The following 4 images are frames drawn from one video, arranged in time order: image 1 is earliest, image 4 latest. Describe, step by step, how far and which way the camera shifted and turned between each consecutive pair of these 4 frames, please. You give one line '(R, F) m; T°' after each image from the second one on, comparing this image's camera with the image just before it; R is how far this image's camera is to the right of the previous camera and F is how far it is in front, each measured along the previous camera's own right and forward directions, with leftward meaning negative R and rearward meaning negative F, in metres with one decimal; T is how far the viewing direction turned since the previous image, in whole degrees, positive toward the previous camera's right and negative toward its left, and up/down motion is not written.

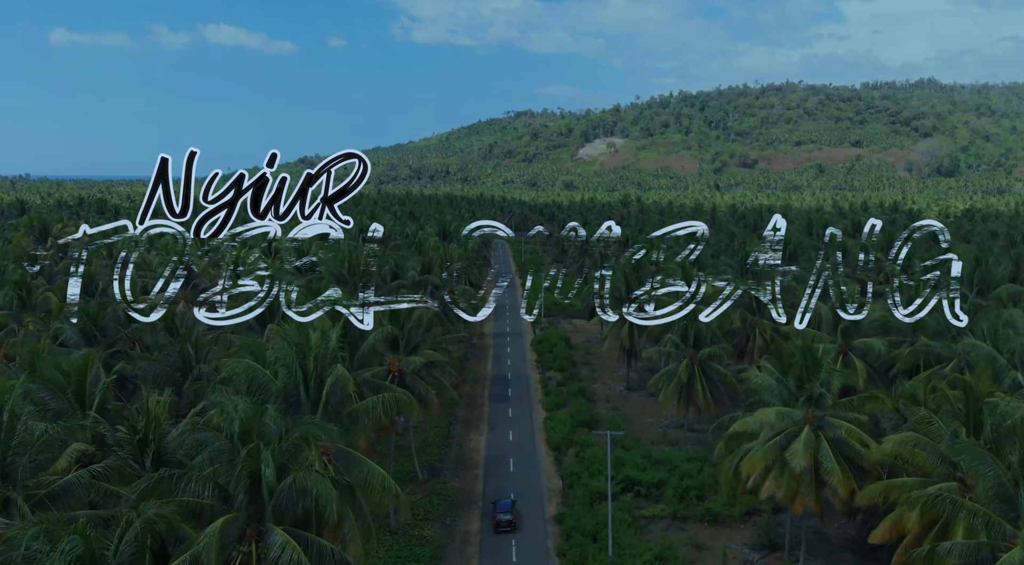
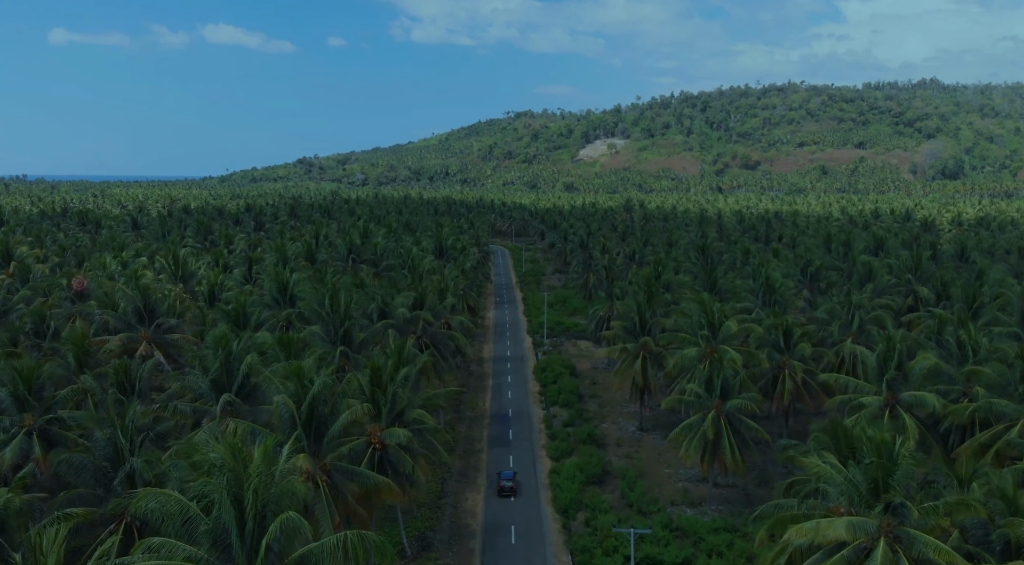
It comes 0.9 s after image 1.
(-0.1, +4.9) m; 0°
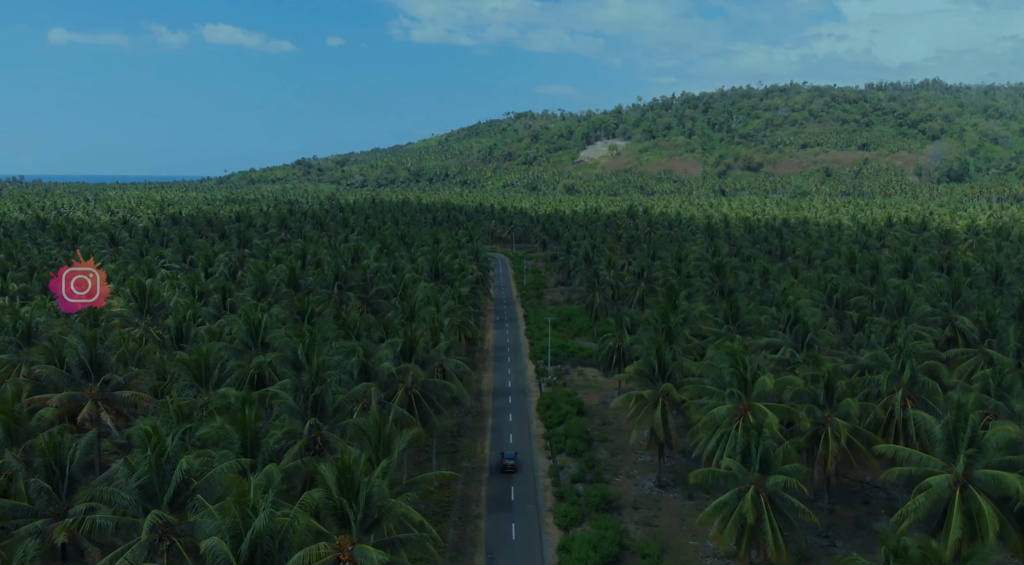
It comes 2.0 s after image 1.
(-0.2, +5.6) m; 0°
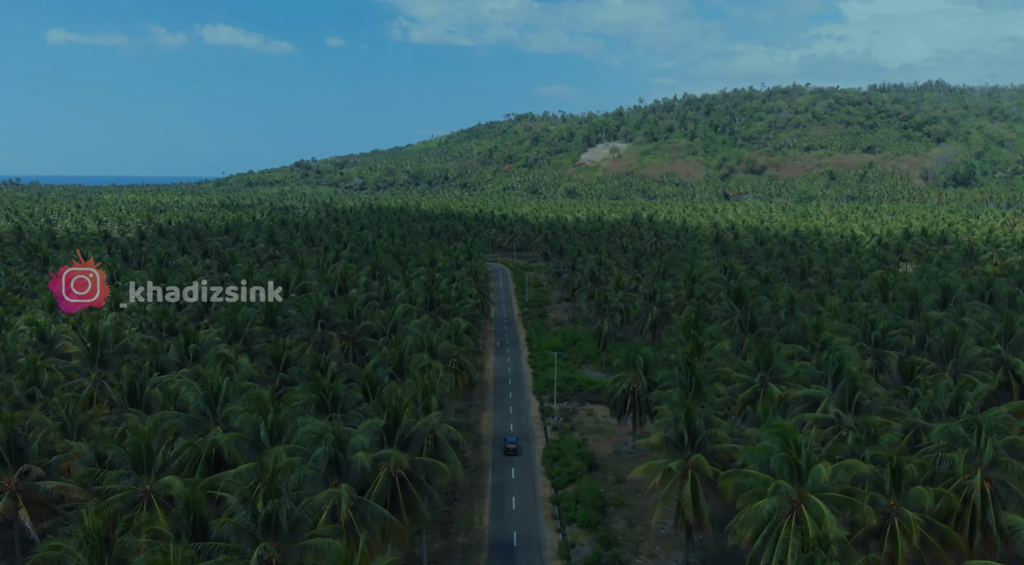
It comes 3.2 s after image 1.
(-0.2, +6.4) m; 0°
